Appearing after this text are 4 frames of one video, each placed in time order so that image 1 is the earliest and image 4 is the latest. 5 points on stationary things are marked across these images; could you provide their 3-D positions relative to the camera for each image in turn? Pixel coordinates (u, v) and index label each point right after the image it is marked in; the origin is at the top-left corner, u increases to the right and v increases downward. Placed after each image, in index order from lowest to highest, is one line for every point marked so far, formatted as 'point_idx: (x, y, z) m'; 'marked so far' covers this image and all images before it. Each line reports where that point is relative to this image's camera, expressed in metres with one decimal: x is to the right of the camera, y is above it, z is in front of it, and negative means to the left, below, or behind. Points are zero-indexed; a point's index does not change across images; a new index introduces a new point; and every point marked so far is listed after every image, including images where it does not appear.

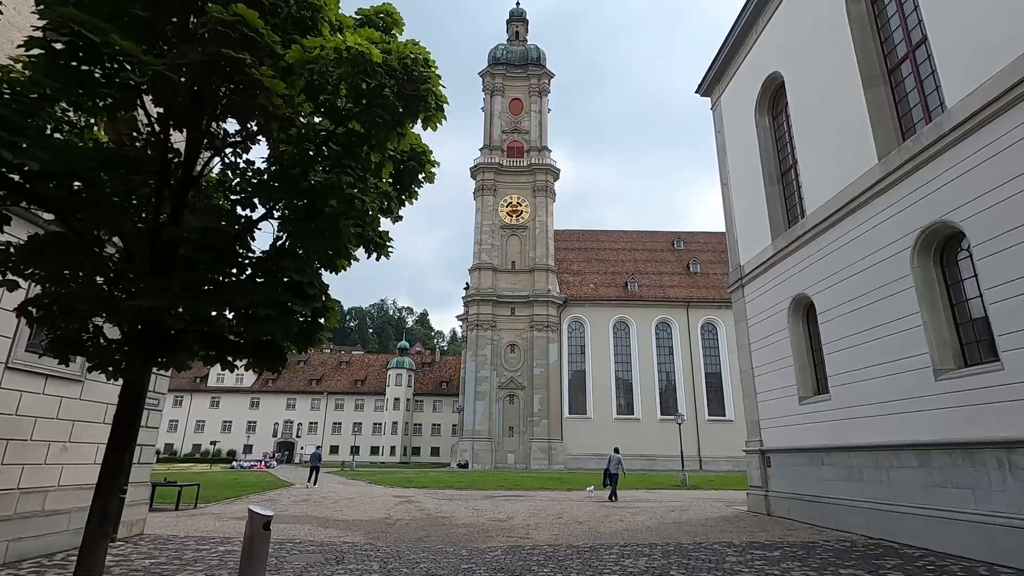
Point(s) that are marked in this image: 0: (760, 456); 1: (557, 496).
0: (+6.2, -4.2, +13.7) m
1: (+1.5, -6.7, +17.7) m
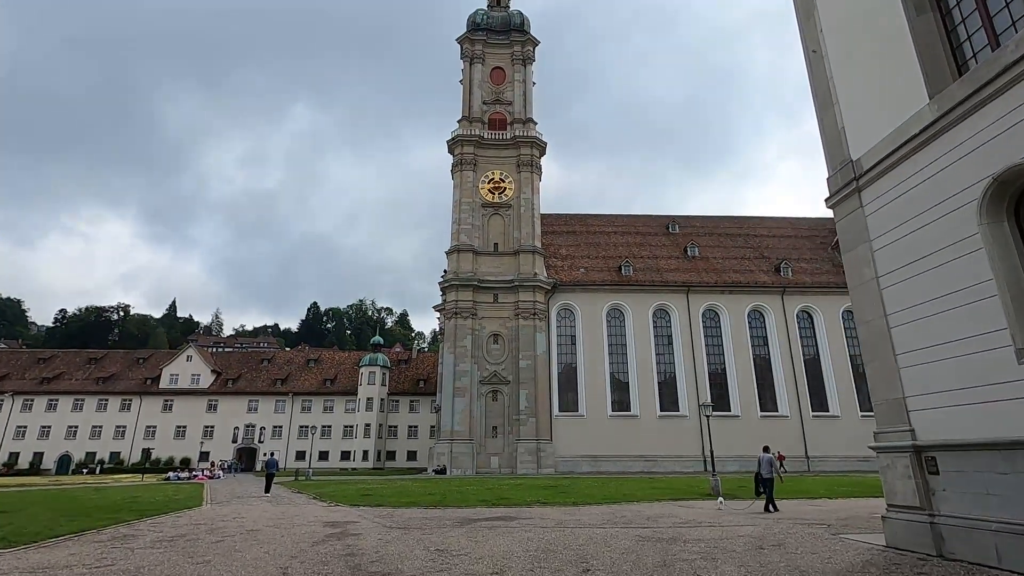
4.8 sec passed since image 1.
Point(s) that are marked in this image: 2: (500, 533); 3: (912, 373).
0: (+6.0, -2.5, +8.3) m
1: (+1.2, -5.1, +12.1) m
2: (-0.2, -4.7, +10.5) m
3: (+6.2, -1.3, +8.5) m
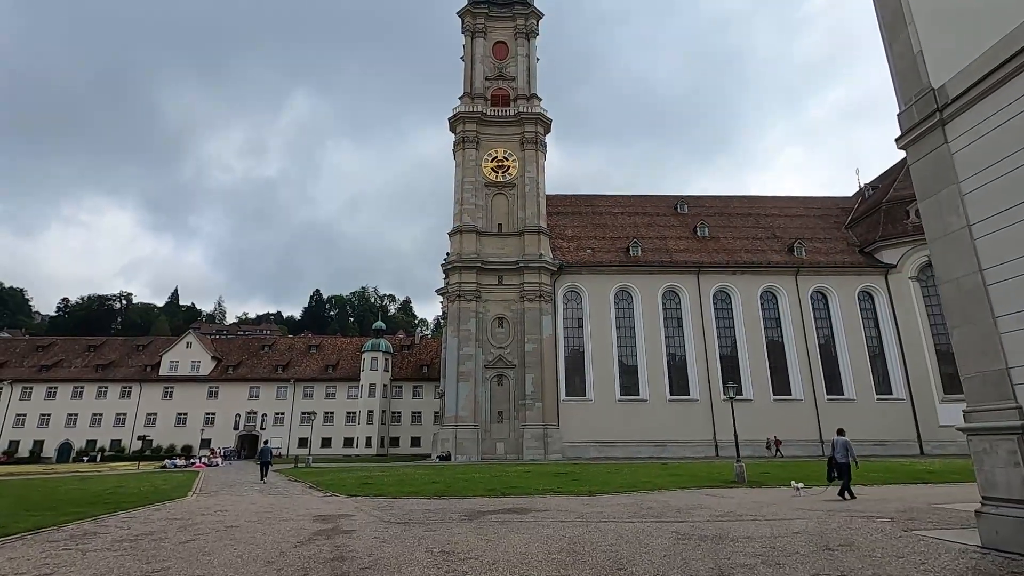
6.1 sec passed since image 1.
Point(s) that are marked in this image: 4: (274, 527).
0: (+6.2, -1.9, +6.8) m
1: (+1.5, -4.4, +10.7) m
2: (0.0, -4.0, +9.1) m
3: (+6.4, -0.7, +7.0) m
4: (-4.3, -4.3, +9.9) m
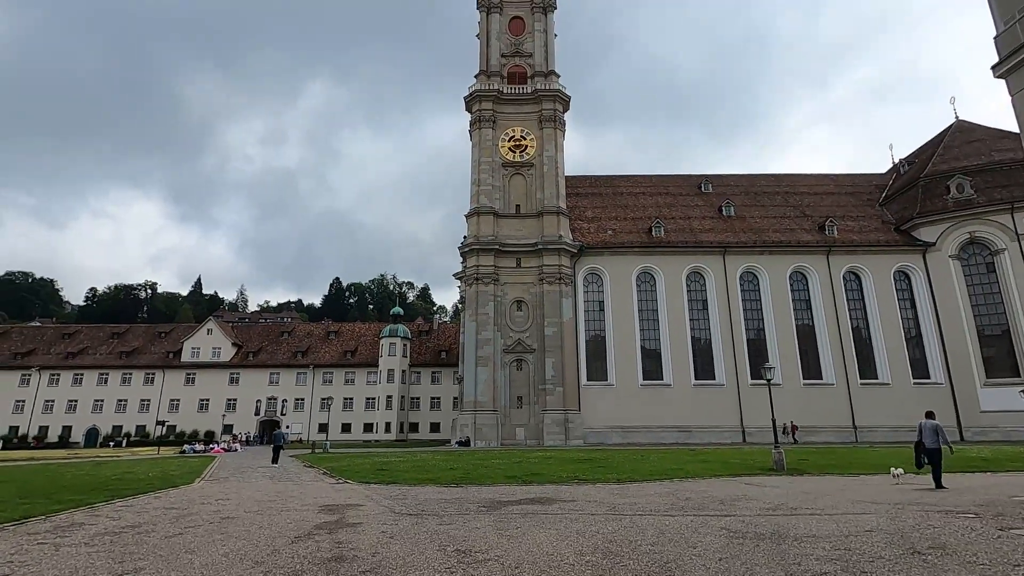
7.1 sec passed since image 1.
0: (+6.5, -1.3, +5.5) m
1: (+1.9, -3.8, +9.6) m
2: (+0.4, -3.5, +8.1) m
3: (+6.7, -0.1, +5.7) m
4: (-3.9, -3.8, +9.0) m
